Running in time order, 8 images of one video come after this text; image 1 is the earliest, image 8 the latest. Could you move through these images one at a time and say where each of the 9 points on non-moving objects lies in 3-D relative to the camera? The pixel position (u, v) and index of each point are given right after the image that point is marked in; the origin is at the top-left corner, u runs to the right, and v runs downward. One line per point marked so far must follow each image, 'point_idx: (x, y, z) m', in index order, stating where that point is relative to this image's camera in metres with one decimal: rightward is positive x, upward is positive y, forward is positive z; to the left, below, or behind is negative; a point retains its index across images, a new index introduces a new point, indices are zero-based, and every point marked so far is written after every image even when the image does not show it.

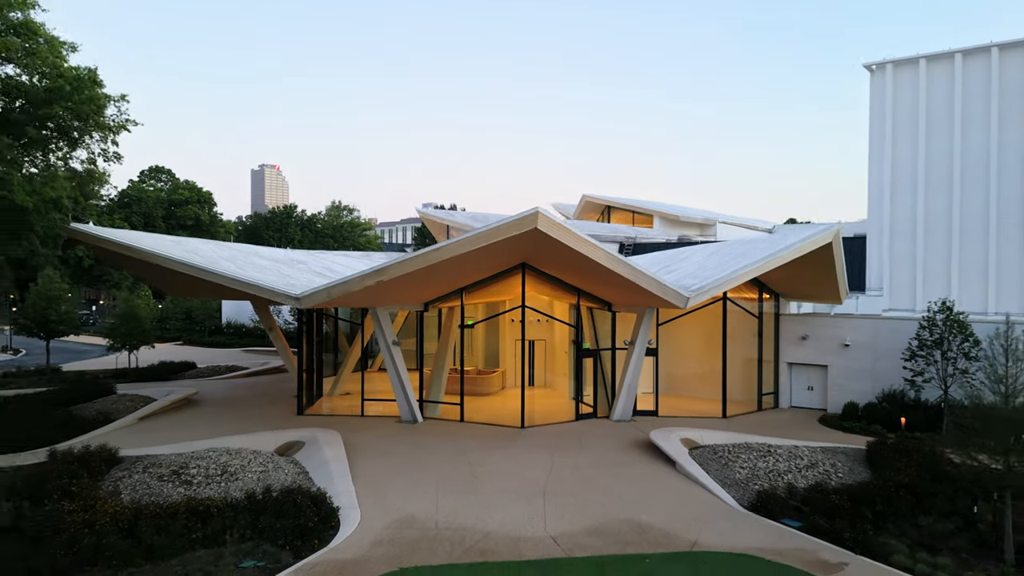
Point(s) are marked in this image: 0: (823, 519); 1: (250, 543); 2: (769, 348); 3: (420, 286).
0: (+5.1, -3.8, +9.6) m
1: (-4.0, -4.0, +9.2) m
2: (+7.8, -1.8, +17.6) m
3: (-2.4, 0.0, +14.8) m
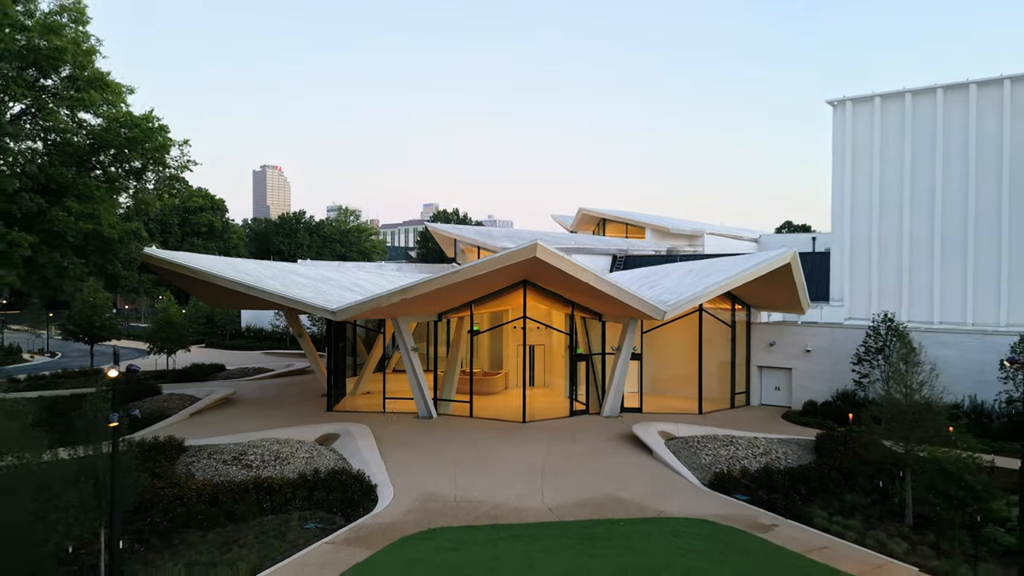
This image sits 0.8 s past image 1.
0: (+5.2, -4.2, +11.9) m
1: (-4.0, -4.4, +11.5) m
2: (+7.9, -2.2, +19.9) m
3: (-2.3, -0.4, +17.1) m
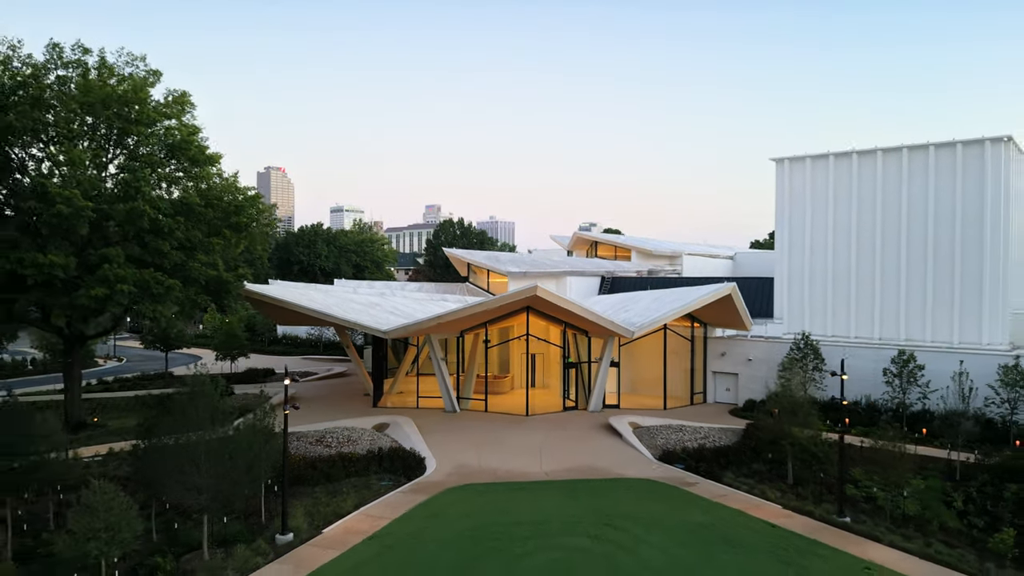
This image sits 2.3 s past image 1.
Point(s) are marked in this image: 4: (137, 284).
0: (+5.4, -5.2, +17.1) m
1: (-3.7, -5.4, +16.7) m
2: (+8.2, -3.2, +25.1) m
3: (-2.1, -1.4, +22.3) m
4: (-11.3, 0.0, +17.5) m
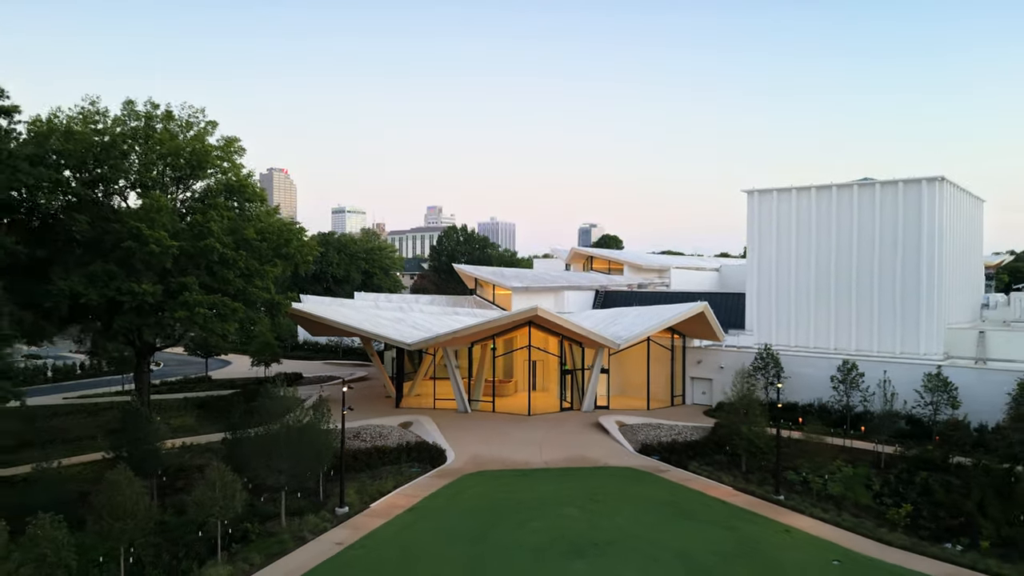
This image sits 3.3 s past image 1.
0: (+5.6, -6.0, +20.8) m
1: (-3.5, -6.2, +20.4) m
2: (+8.4, -4.0, +28.8) m
3: (-1.9, -2.2, +26.0) m
4: (-11.1, -0.8, +21.2) m
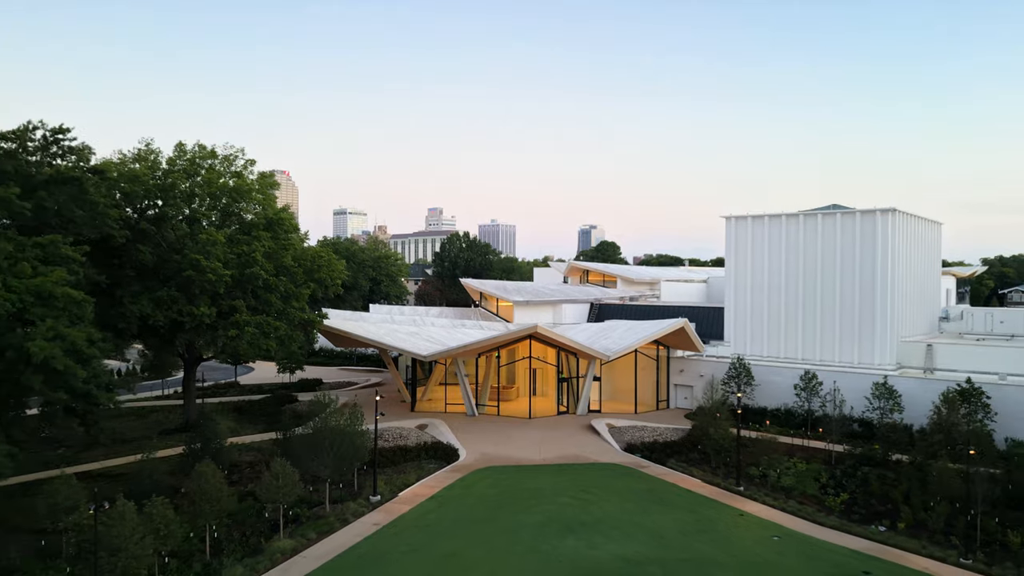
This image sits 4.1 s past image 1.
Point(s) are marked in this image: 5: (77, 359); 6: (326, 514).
0: (+5.7, -6.9, +24.2) m
1: (-3.4, -7.1, +23.8) m
2: (+8.5, -4.9, +32.2) m
3: (-1.7, -3.1, +29.4) m
4: (-10.9, -1.7, +24.6) m
5: (-12.8, -2.1, +17.0) m
6: (-6.1, -7.4, +18.8) m
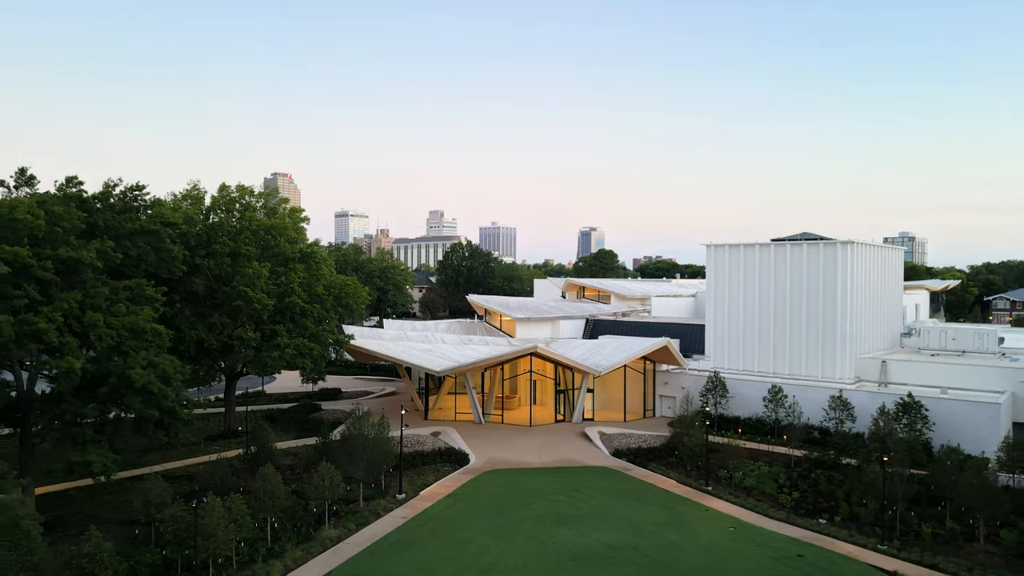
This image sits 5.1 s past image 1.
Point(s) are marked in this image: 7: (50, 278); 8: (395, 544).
0: (+5.9, -8.2, +28.0) m
1: (-3.2, -8.4, +27.6) m
2: (+8.7, -6.2, +36.0) m
3: (-1.6, -4.4, +33.2) m
4: (-10.8, -3.0, +28.4) m
5: (-12.6, -3.4, +20.8) m
6: (-5.9, -8.7, +22.6) m
7: (-15.3, +0.4, +19.0) m
8: (-4.1, -8.9, +20.0) m
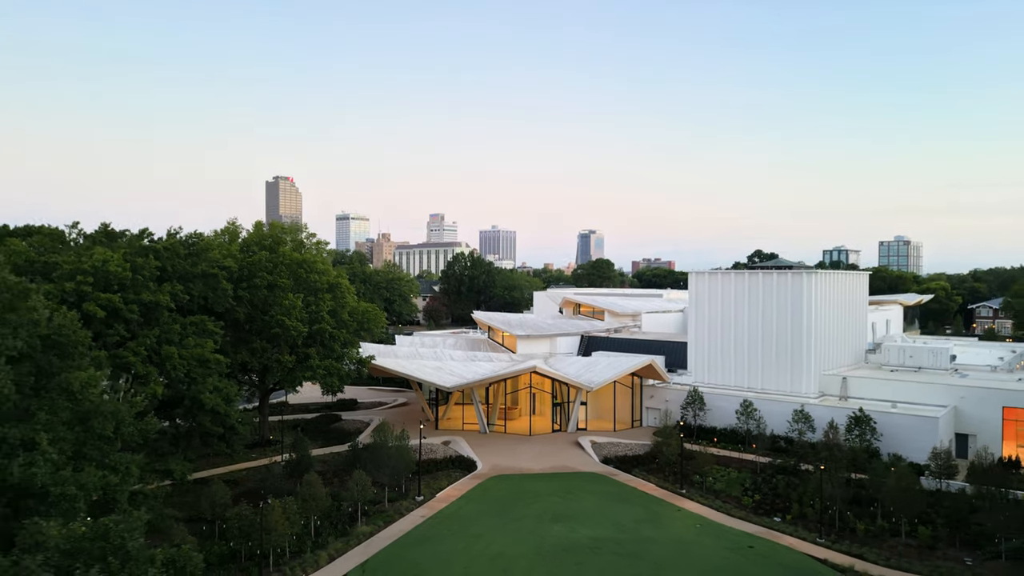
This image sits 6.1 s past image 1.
0: (+6.0, -9.8, +32.1) m
1: (-3.1, -10.0, +31.7) m
2: (+8.8, -7.8, +40.1) m
3: (-1.5, -6.0, +37.3) m
4: (-10.6, -4.6, +32.5) m
5: (-12.5, -5.0, +24.9) m
6: (-5.8, -10.3, +26.7) m
7: (-15.2, -1.2, +23.1) m
8: (-3.9, -10.5, +24.1) m
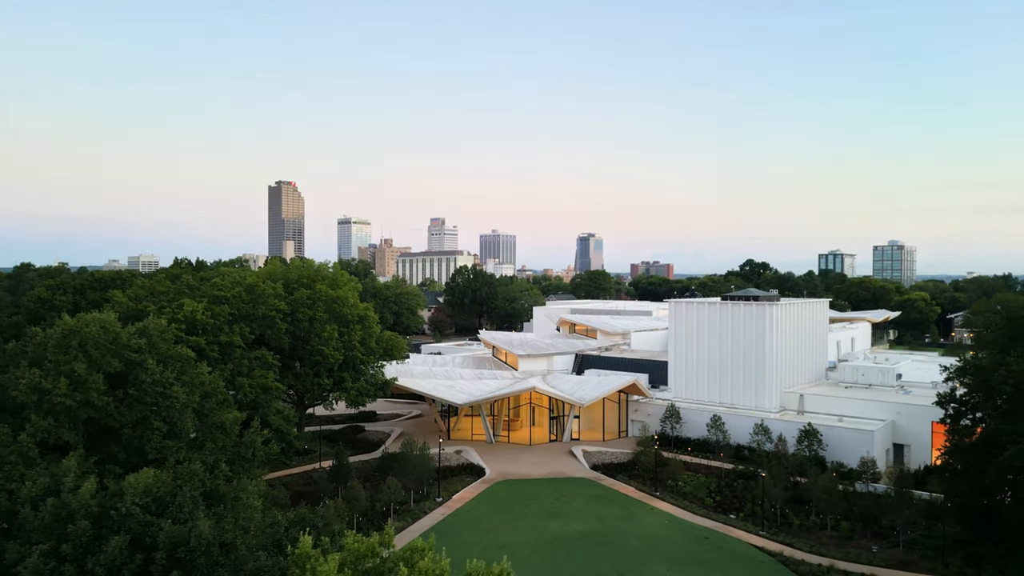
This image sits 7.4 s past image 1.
0: (+6.2, -12.1, +38.0) m
1: (-2.9, -12.2, +37.6) m
2: (+9.0, -10.1, +46.0) m
3: (-1.3, -8.3, +43.2) m
4: (-10.4, -6.8, +38.4) m
5: (-12.3, -7.2, +30.8) m
6: (-5.6, -12.5, +32.6) m
7: (-15.0, -3.4, +29.0) m
8: (-3.7, -12.7, +30.0) m
